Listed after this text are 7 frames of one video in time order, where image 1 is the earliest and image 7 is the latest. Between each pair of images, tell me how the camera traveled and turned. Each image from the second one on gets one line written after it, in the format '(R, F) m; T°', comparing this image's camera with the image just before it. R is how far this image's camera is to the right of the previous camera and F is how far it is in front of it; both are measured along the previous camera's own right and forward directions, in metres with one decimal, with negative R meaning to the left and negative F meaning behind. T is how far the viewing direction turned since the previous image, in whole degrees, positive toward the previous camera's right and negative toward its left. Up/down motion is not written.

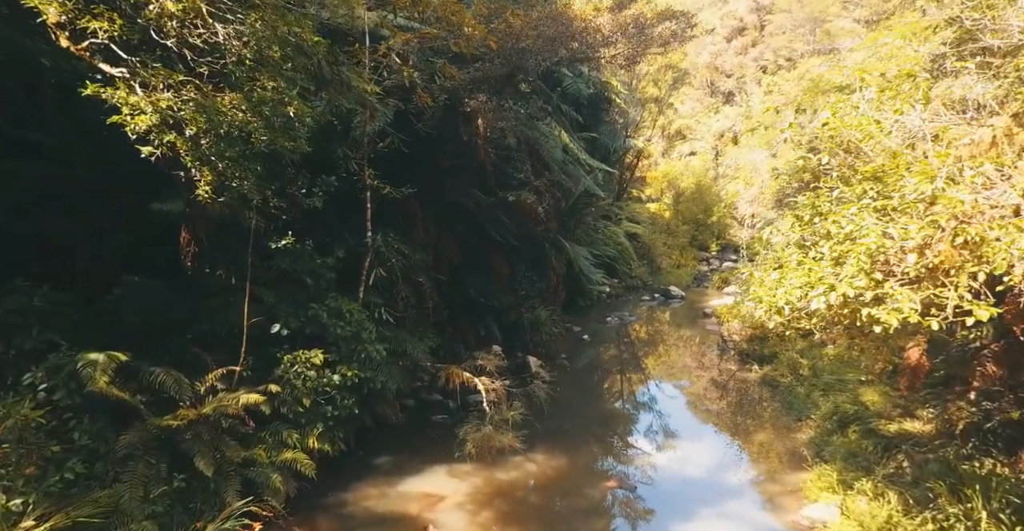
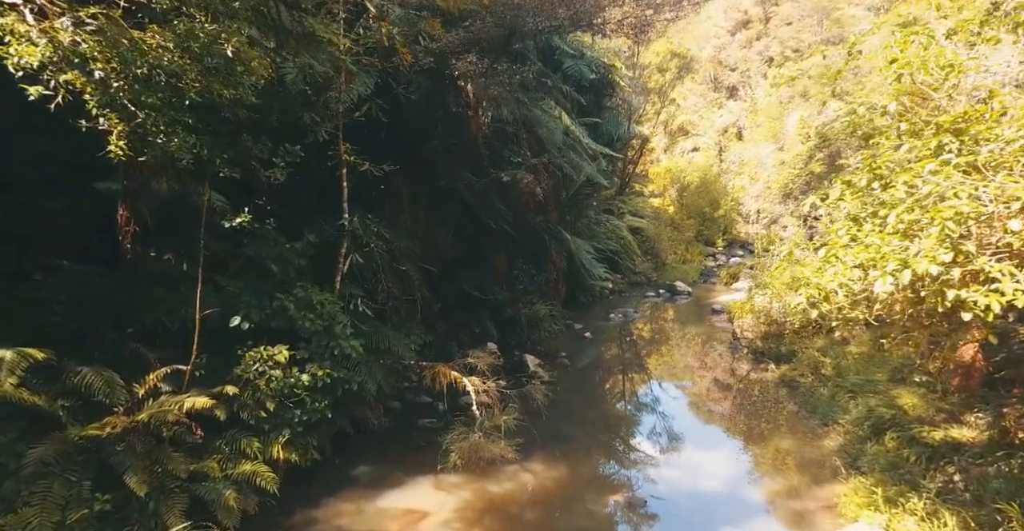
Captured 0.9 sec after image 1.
(+0.1, +0.6) m; 0°
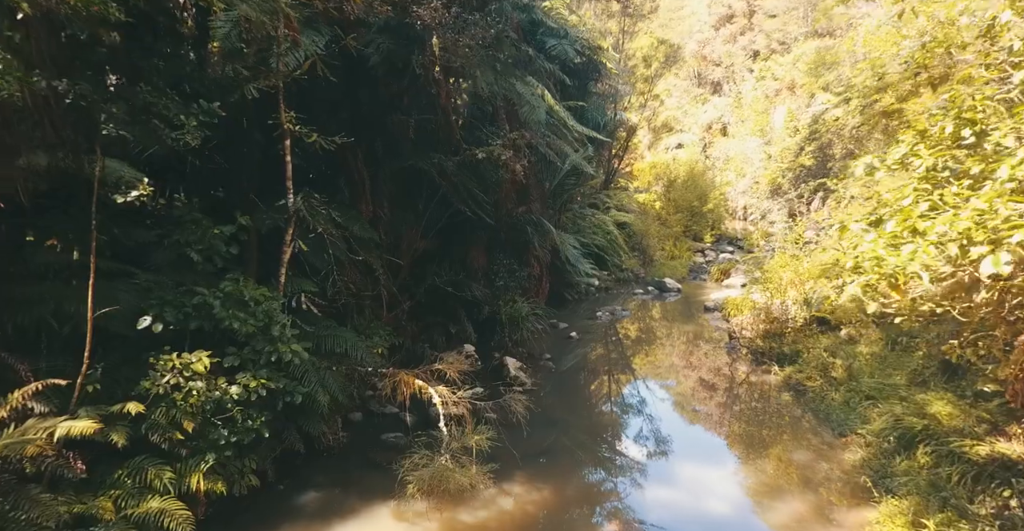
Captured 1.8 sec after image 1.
(+0.1, +0.7) m; +2°
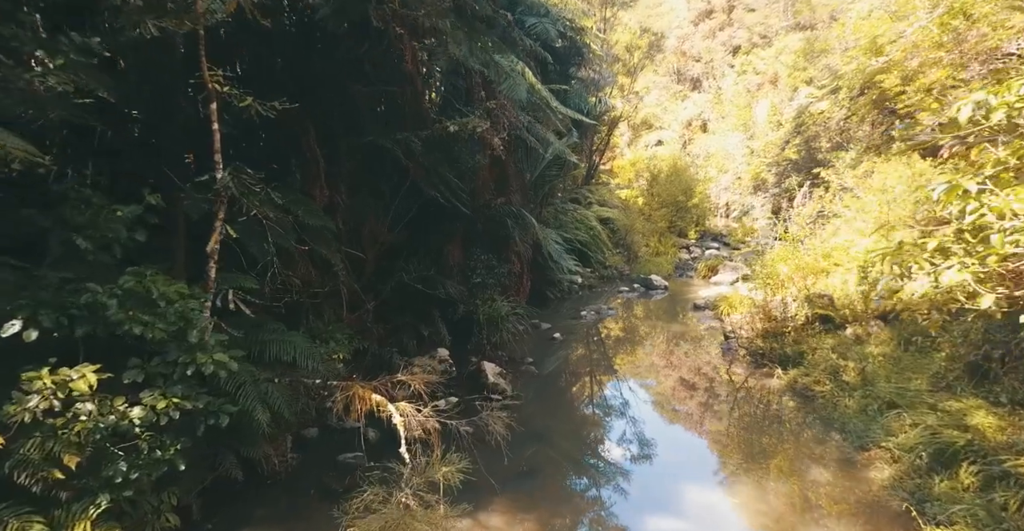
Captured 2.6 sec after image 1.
(0.0, +0.7) m; +2°
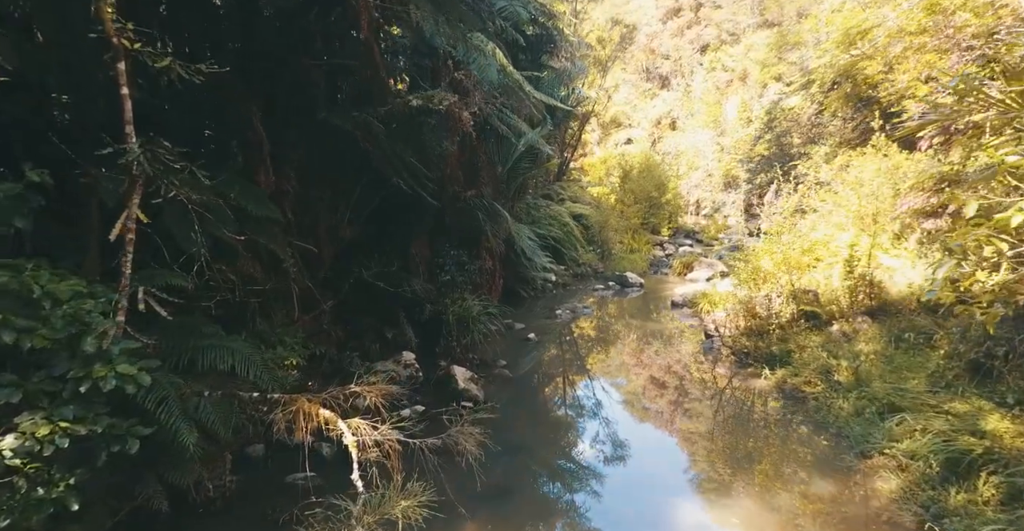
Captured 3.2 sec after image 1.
(0.0, +0.5) m; +3°
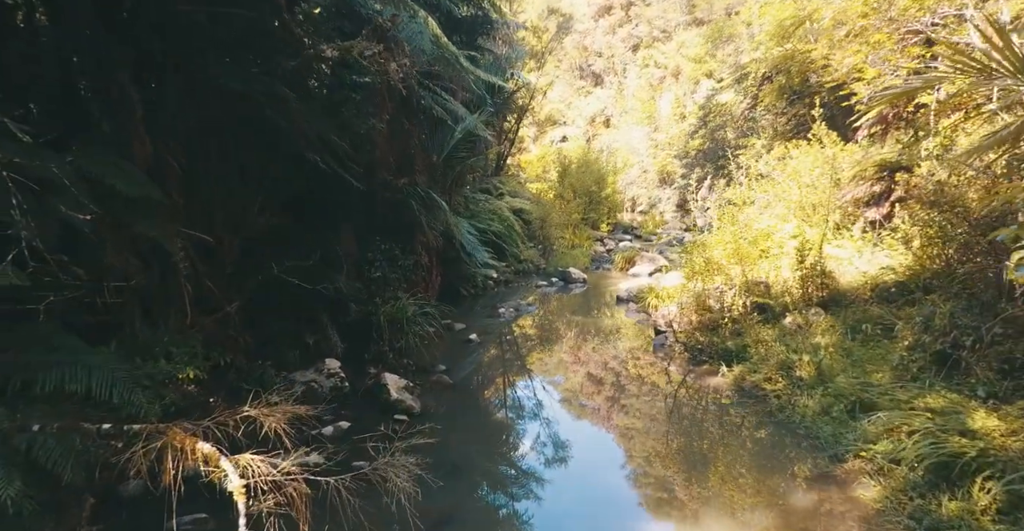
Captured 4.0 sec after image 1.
(0.0, +0.6) m; +6°
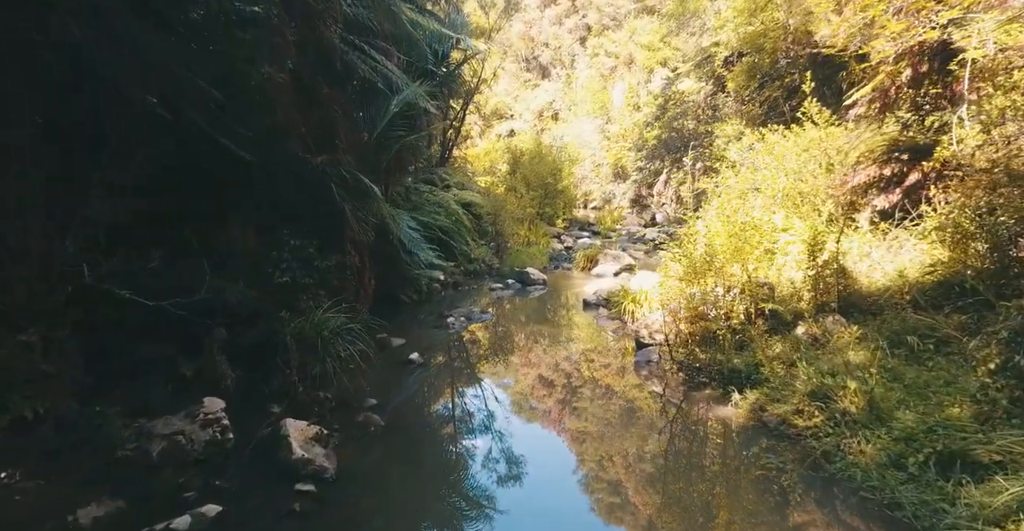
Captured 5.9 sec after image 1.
(0.0, +1.4) m; +5°
